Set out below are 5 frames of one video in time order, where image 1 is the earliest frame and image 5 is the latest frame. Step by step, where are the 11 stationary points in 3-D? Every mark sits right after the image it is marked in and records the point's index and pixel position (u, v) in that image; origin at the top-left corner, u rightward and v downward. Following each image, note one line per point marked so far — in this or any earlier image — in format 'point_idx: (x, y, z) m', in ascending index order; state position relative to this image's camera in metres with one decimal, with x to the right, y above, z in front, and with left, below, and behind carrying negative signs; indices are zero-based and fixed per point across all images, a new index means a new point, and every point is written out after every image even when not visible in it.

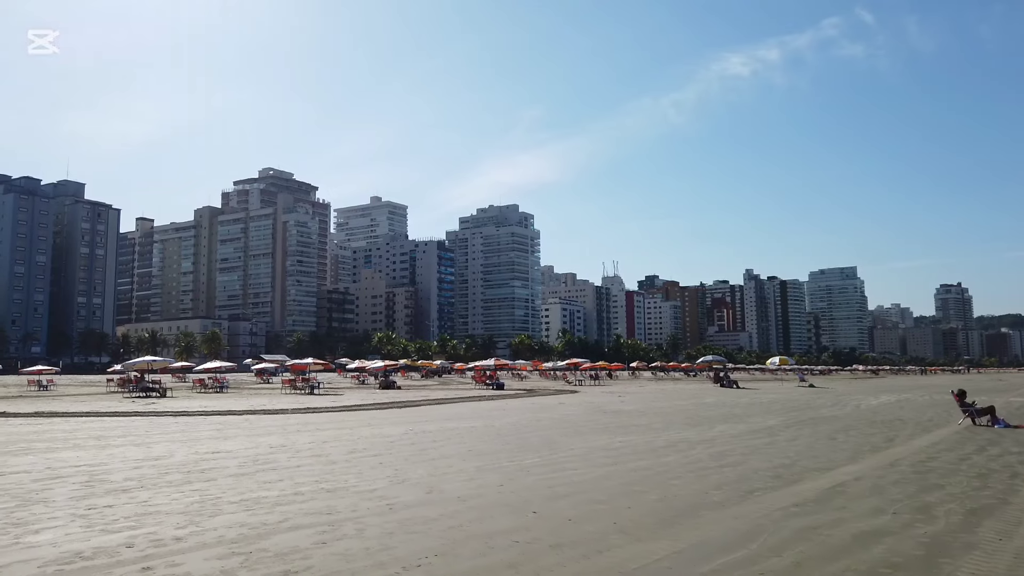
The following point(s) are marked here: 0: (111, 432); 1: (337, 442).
0: (-11.2, -4.1, +19.6) m
1: (-4.1, -3.8, +17.2) m
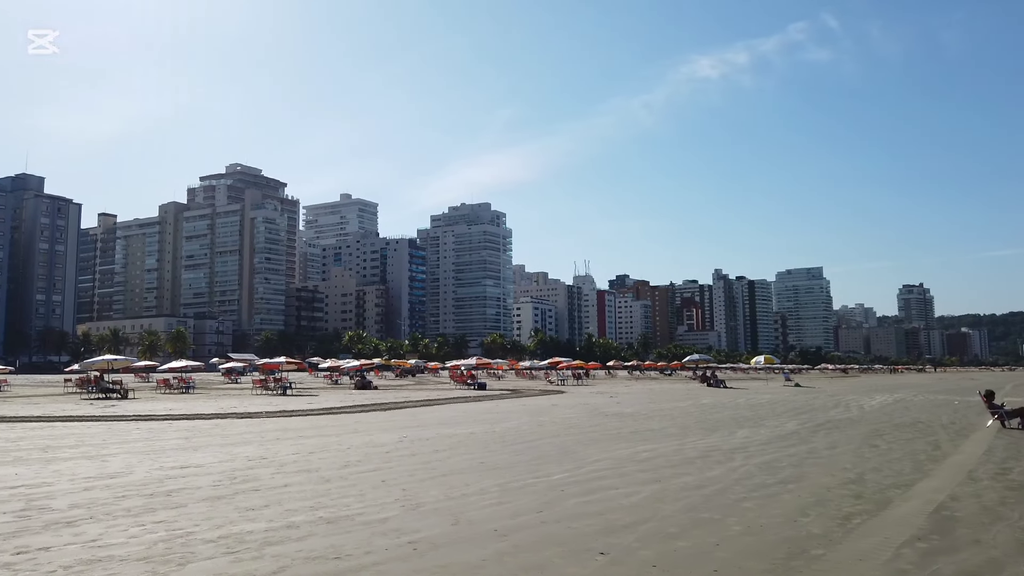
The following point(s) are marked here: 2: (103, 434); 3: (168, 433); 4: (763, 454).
0: (-11.0, -3.8, +17.1) m
1: (-3.8, -3.6, +15.1) m
2: (-11.5, -4.1, +19.6) m
3: (-9.6, -4.1, +19.7) m
4: (+5.4, -3.6, +15.0) m
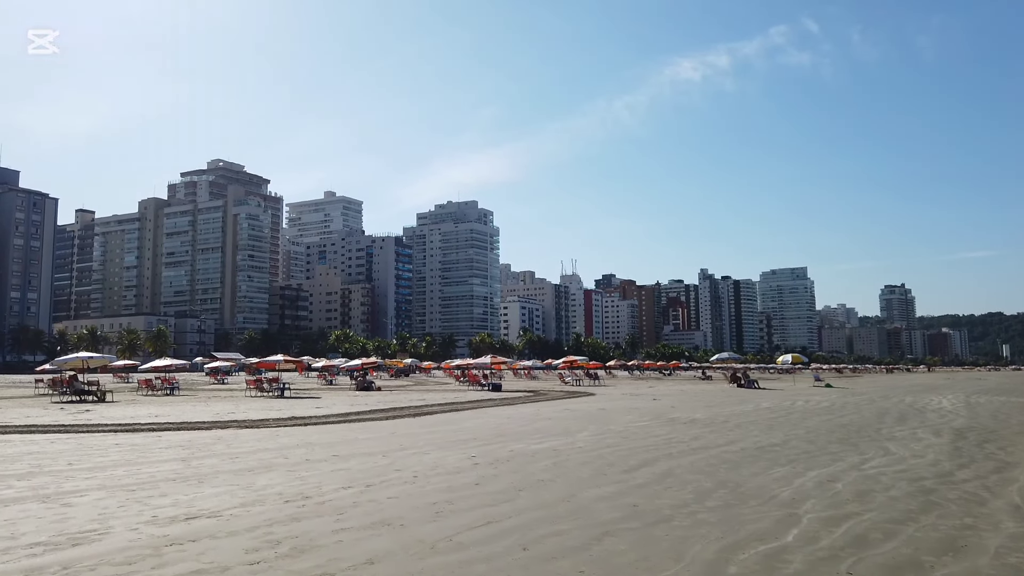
0: (-8.8, -3.2, +12.4) m
1: (-1.6, -3.0, +10.5) m
2: (-9.4, -3.5, +14.9) m
3: (-7.5, -3.5, +15.0) m
4: (+7.6, -3.0, +10.7) m
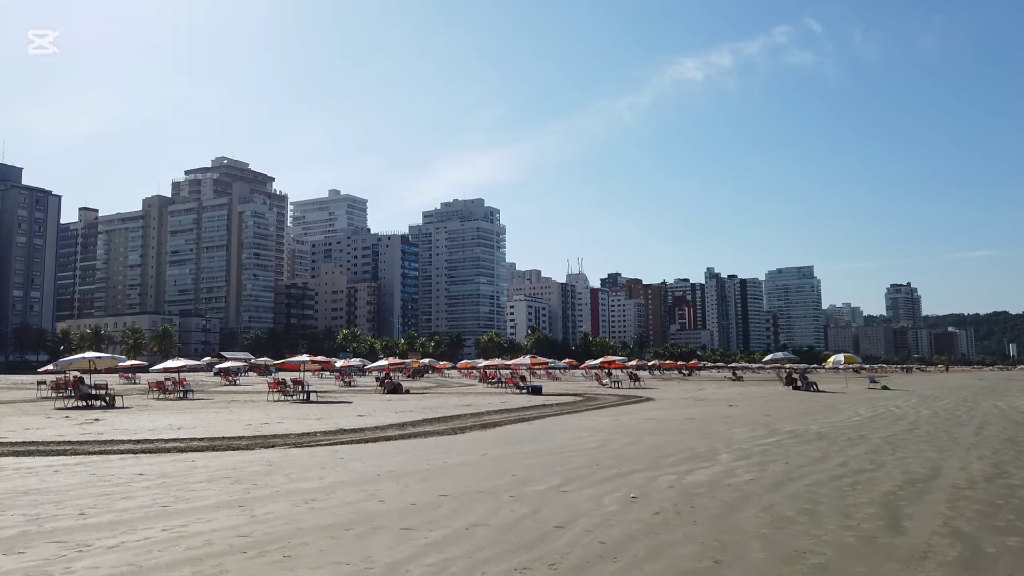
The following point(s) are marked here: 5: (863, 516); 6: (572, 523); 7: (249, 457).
0: (-6.2, -2.9, +8.5) m
1: (+1.0, -2.7, +6.5) m
2: (-6.7, -3.2, +11.0) m
3: (-4.9, -3.2, +11.1) m
4: (+10.2, -2.7, +6.7) m
5: (+4.7, -3.0, +9.3) m
6: (+0.6, -2.9, +8.8) m
7: (-5.5, -3.5, +14.6) m
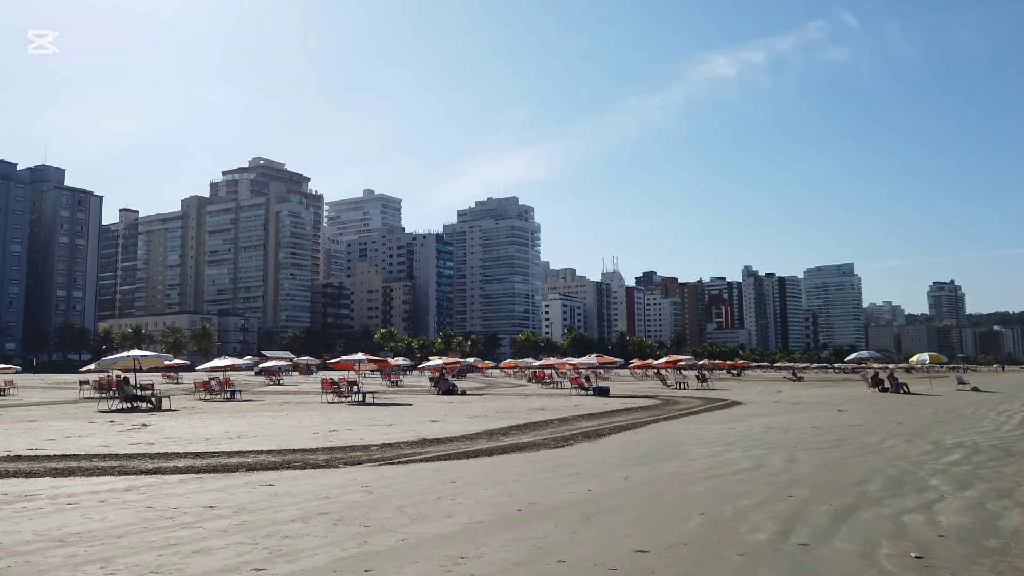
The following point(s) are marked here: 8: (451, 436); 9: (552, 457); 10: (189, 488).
0: (-3.8, -2.5, +5.5) m
1: (+3.2, -2.3, +3.3) m
2: (-4.3, -2.8, +8.1) m
3: (-2.4, -2.8, +8.1) m
4: (+12.5, -2.3, +3.0) m
5: (+7.1, -2.7, +5.9) m
6: (+3.0, -2.6, +5.6) m
7: (-2.9, -3.2, +11.6) m
8: (-1.9, -4.2, +19.8) m
9: (+0.8, -3.5, +14.7) m
10: (-5.3, -3.1, +11.1) m
